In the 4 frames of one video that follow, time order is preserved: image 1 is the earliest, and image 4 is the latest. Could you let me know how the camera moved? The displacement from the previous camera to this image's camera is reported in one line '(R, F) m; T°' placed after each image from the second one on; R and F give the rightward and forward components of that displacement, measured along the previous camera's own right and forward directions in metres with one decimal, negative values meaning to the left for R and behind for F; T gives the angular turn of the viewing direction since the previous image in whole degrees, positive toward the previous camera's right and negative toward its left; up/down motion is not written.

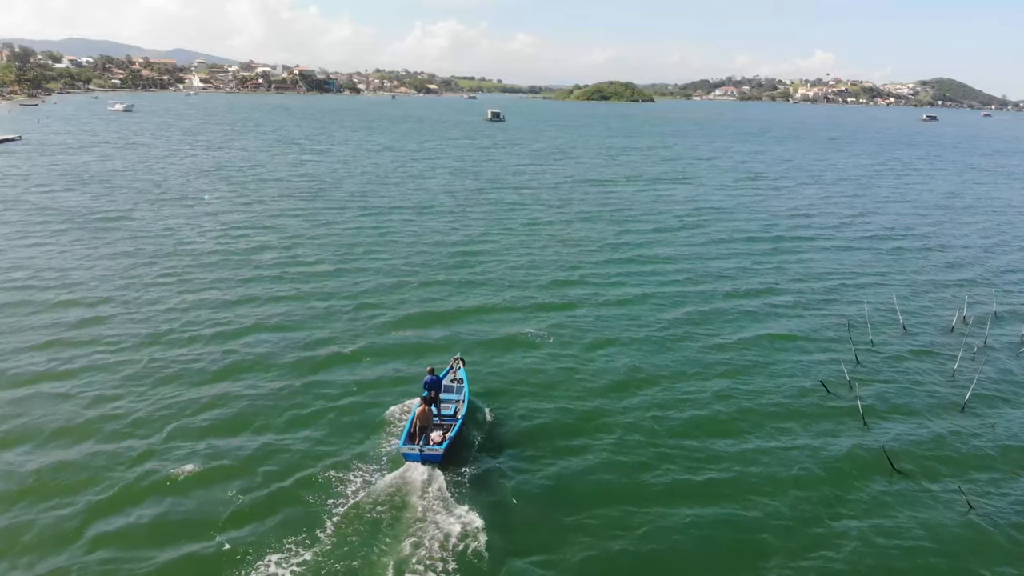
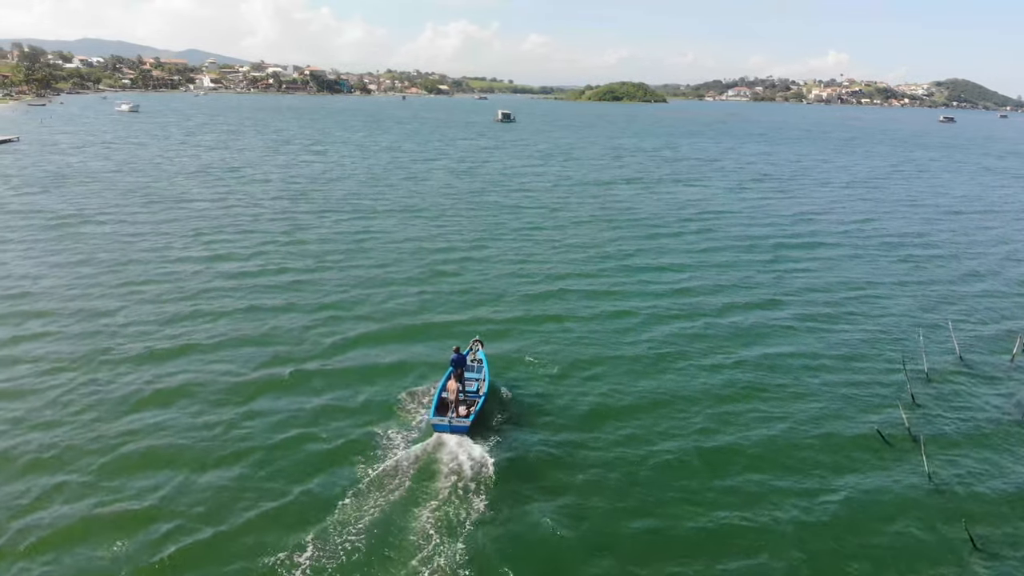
(+1.2, +1.6) m; -1°
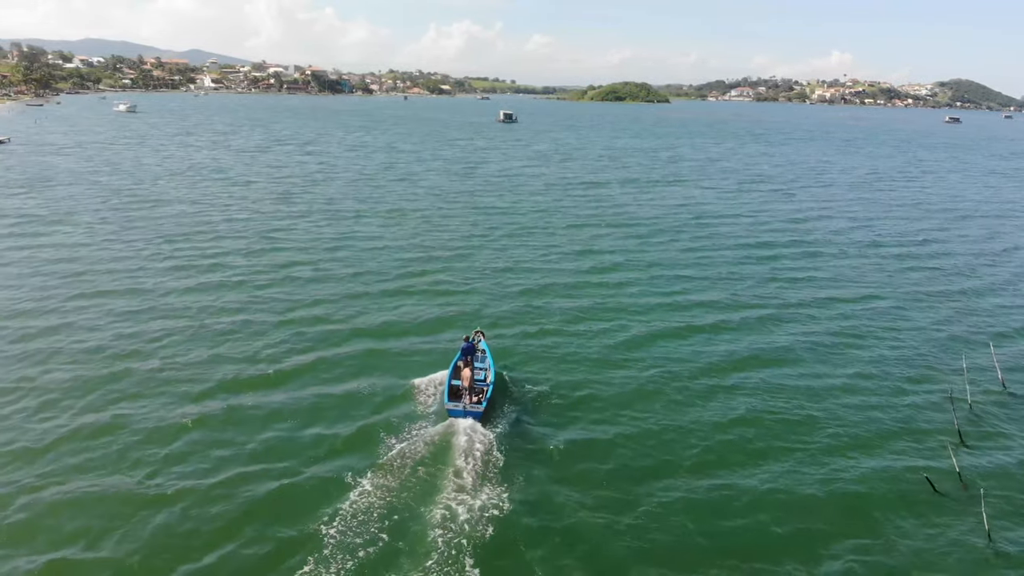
(+0.8, +1.2) m; 0°
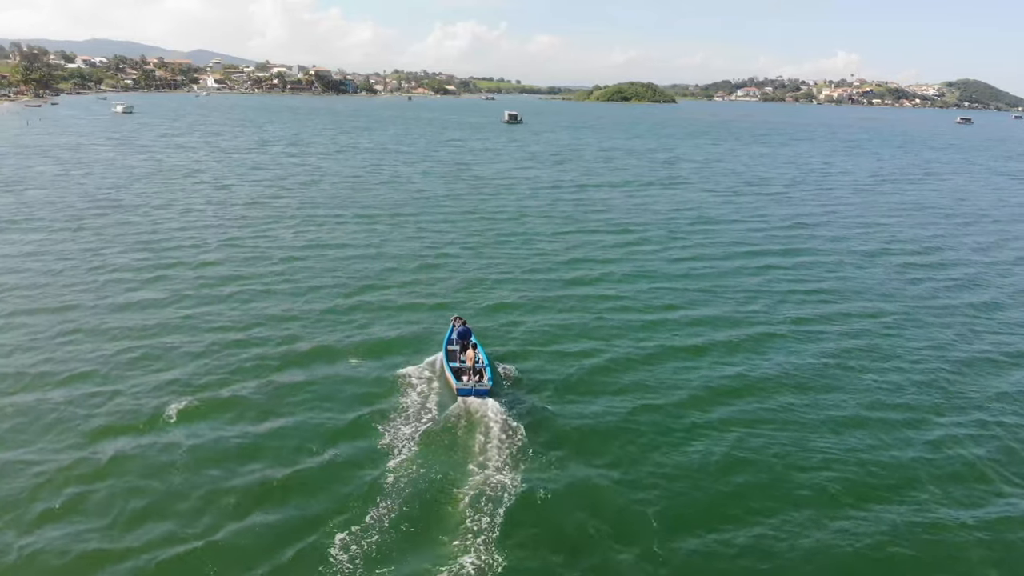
(+1.7, +1.3) m; 0°
